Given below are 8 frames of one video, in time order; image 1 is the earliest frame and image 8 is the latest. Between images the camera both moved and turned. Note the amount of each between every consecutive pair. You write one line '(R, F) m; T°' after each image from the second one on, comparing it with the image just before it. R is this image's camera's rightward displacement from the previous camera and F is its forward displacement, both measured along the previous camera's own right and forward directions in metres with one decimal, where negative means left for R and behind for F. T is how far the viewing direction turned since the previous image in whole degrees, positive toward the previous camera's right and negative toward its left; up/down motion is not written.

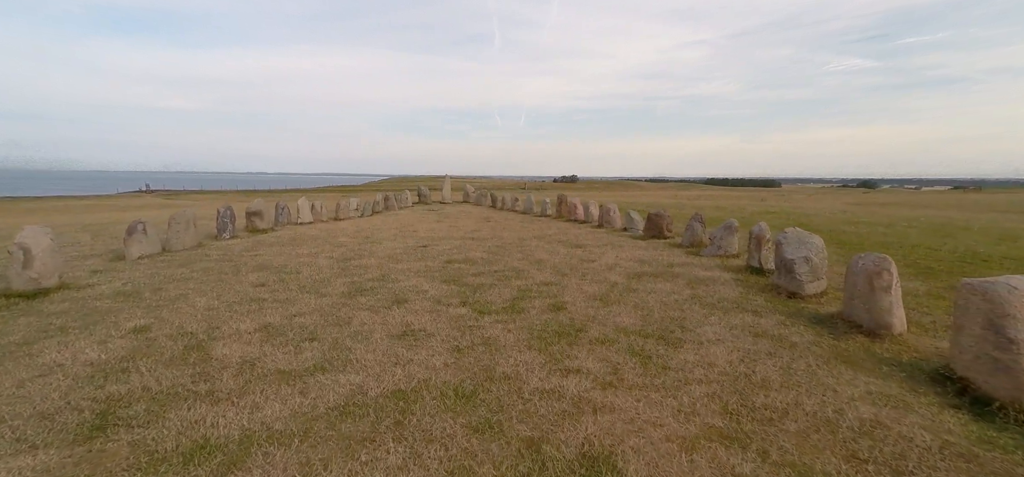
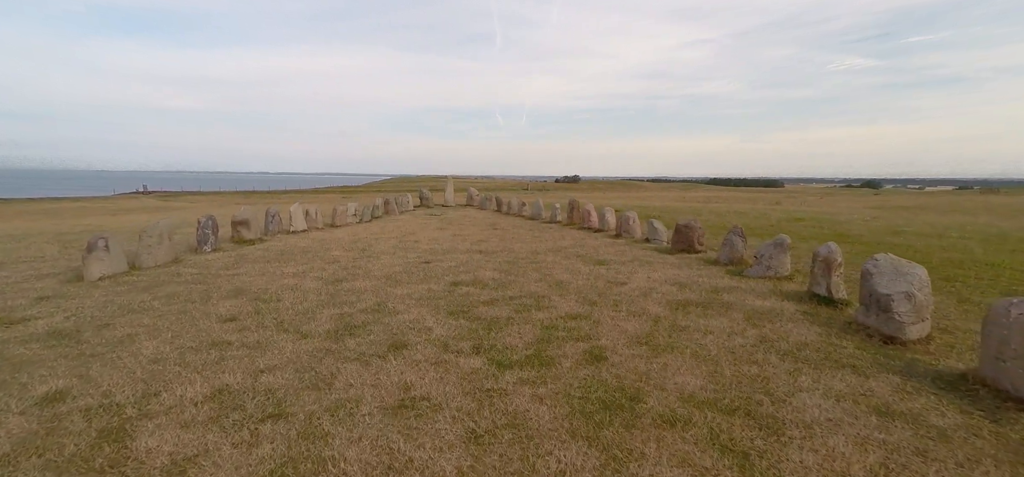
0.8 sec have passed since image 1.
(-0.3, +1.3) m; 0°
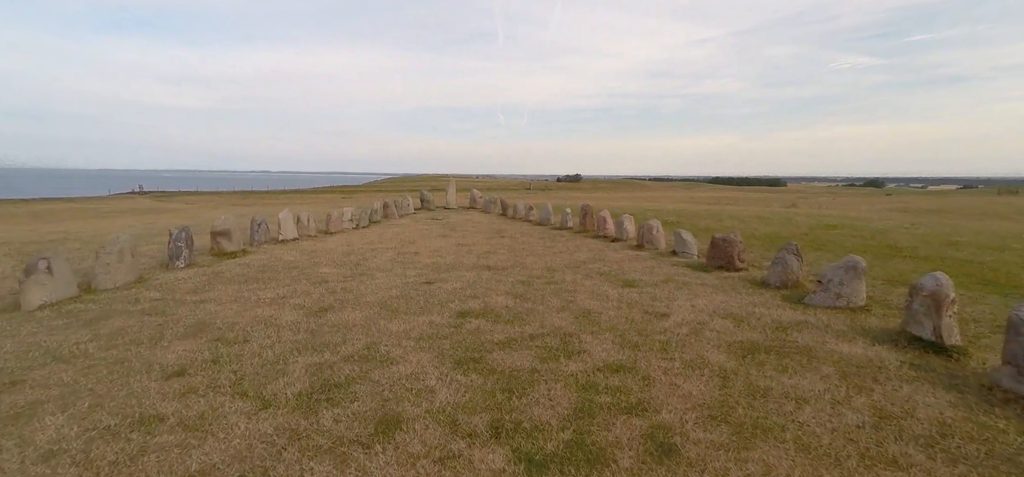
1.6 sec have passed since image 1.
(-0.3, +1.4) m; 0°
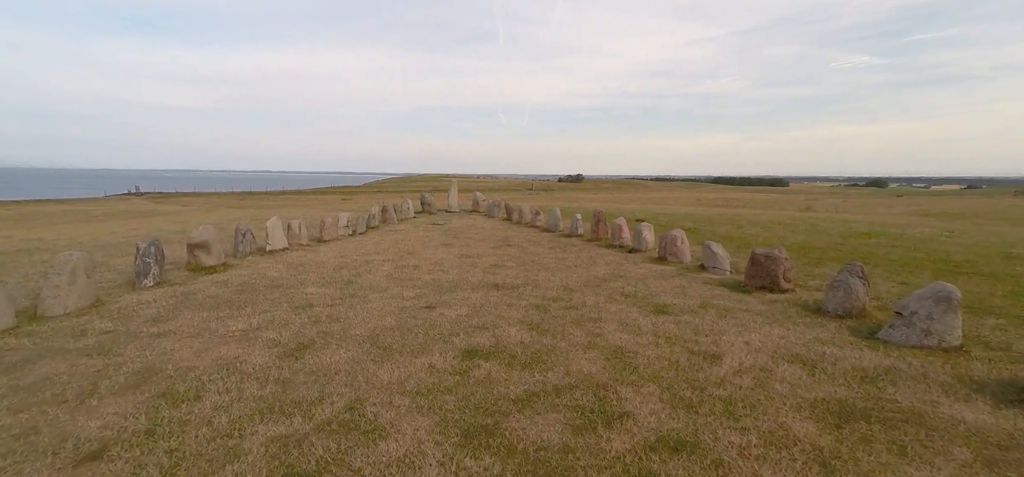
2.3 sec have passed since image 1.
(-0.2, +1.2) m; 0°
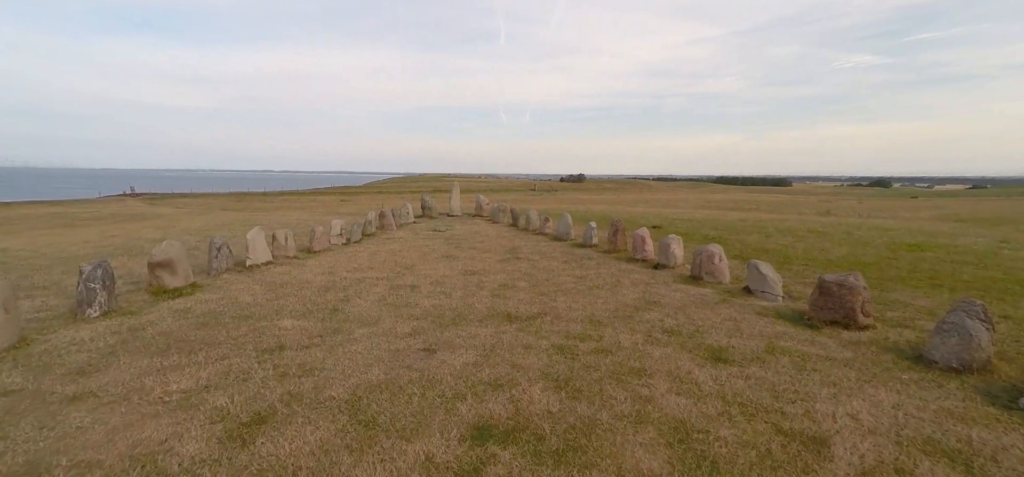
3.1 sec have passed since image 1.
(-0.3, +1.5) m; 0°
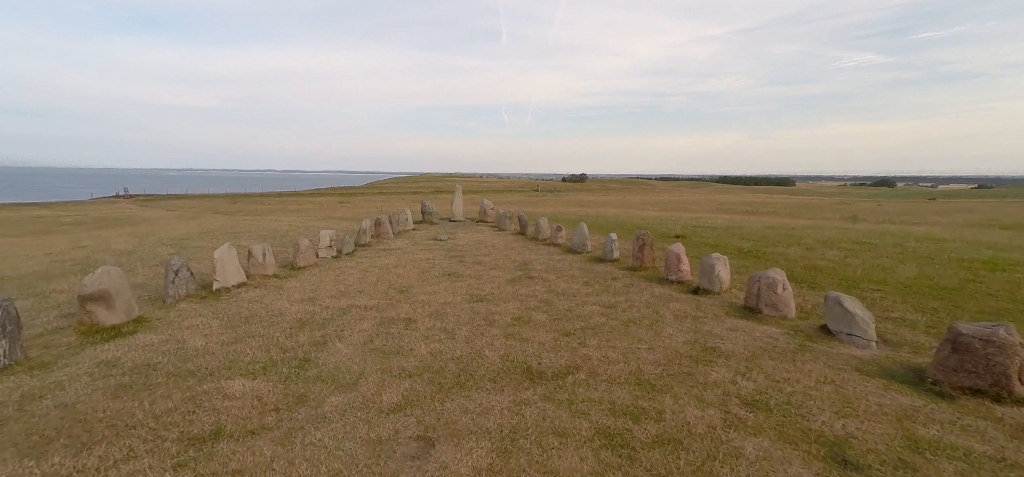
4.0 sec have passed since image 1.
(-0.3, +1.8) m; 0°
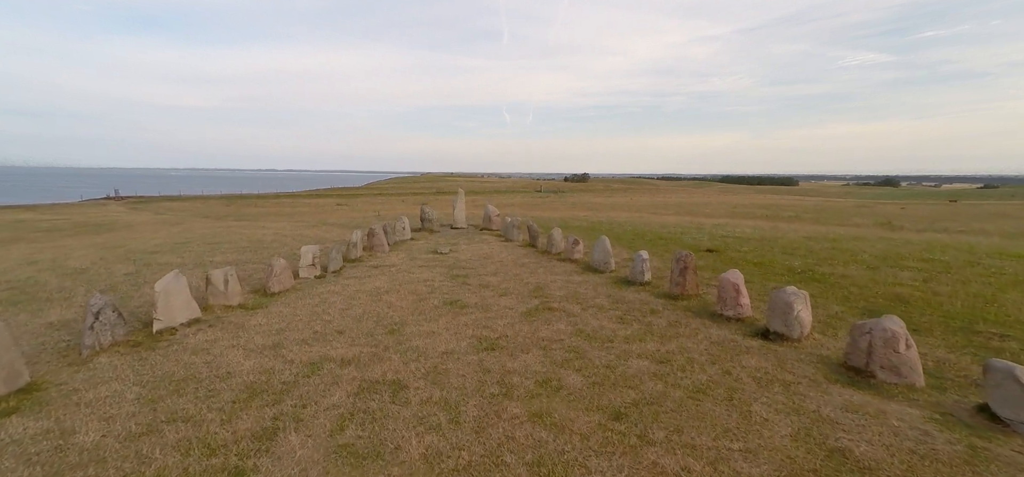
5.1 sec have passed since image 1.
(-0.3, +2.1) m; 0°
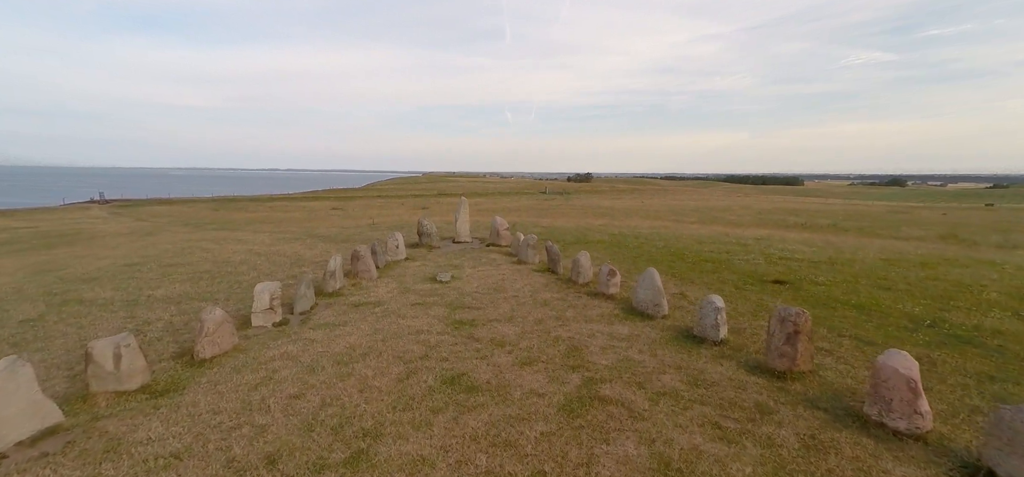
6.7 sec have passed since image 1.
(-0.5, +3.3) m; 0°
